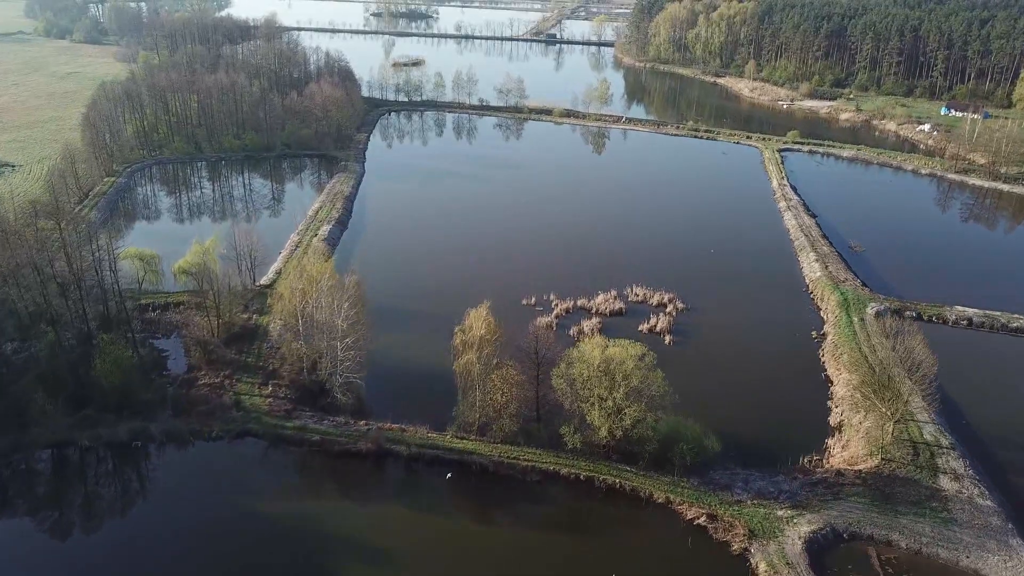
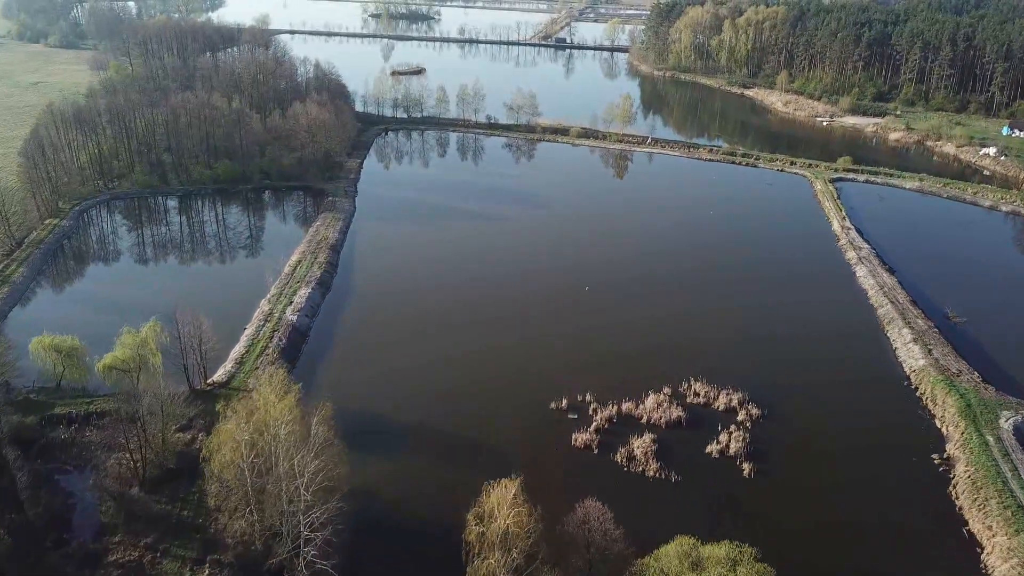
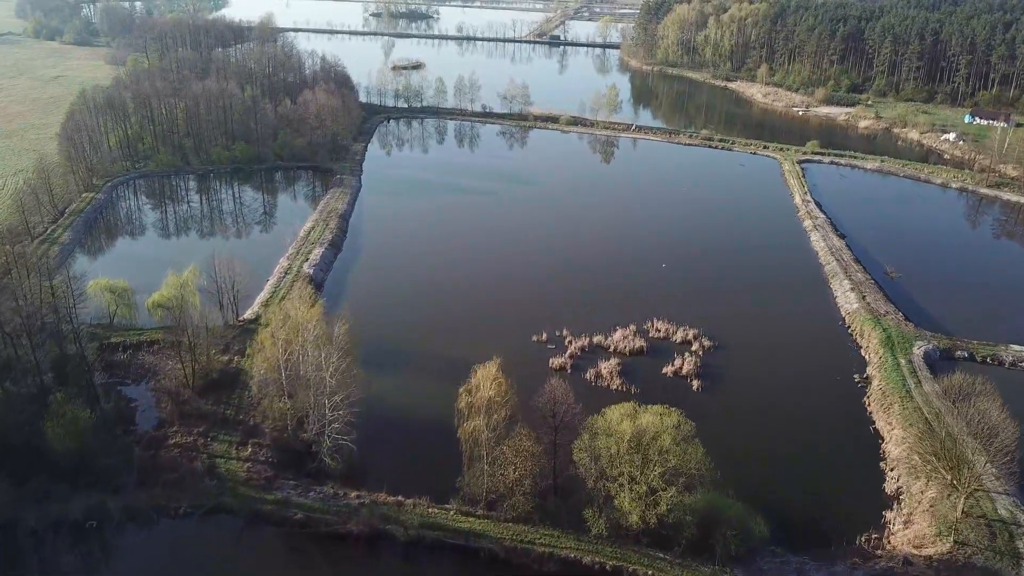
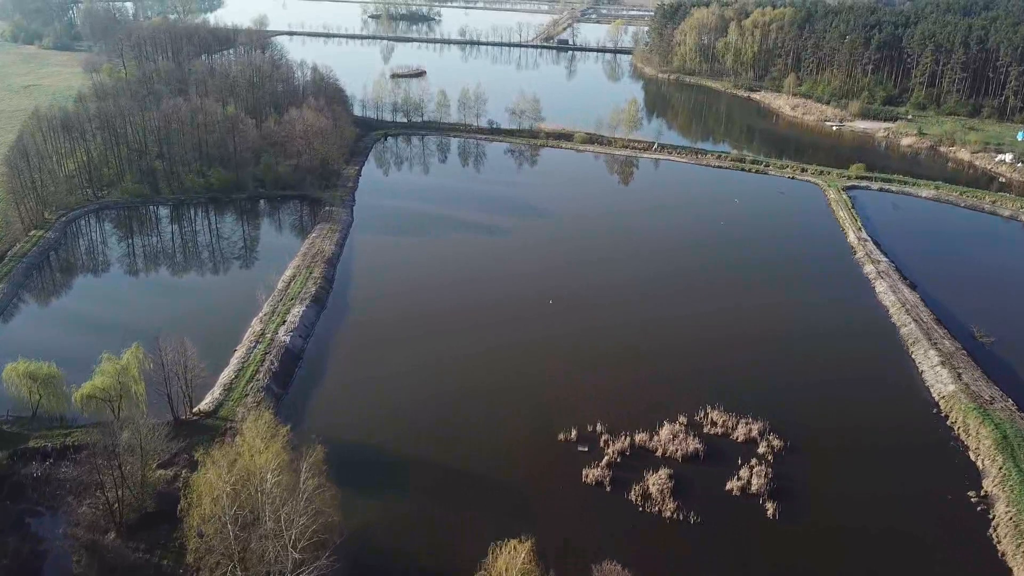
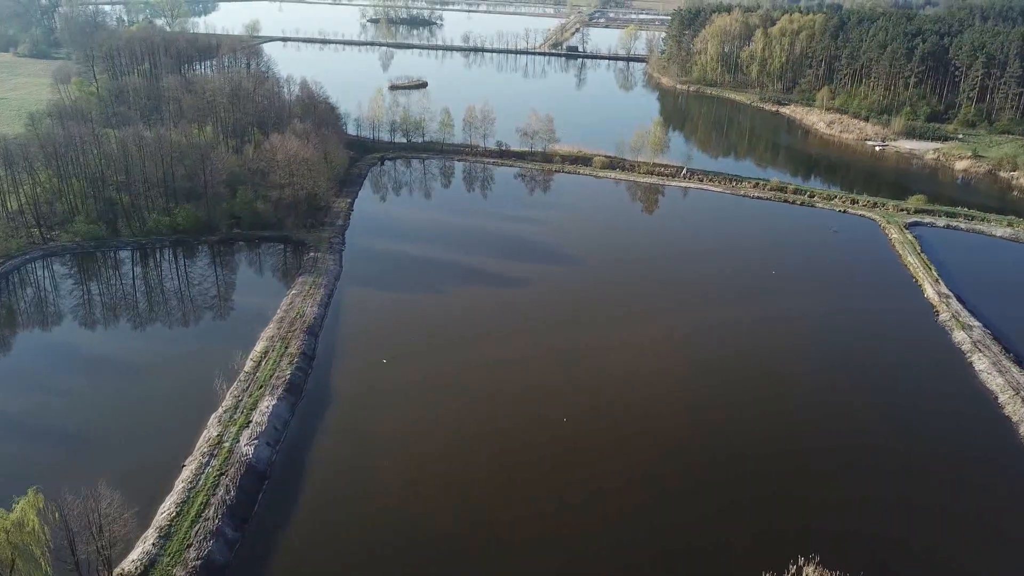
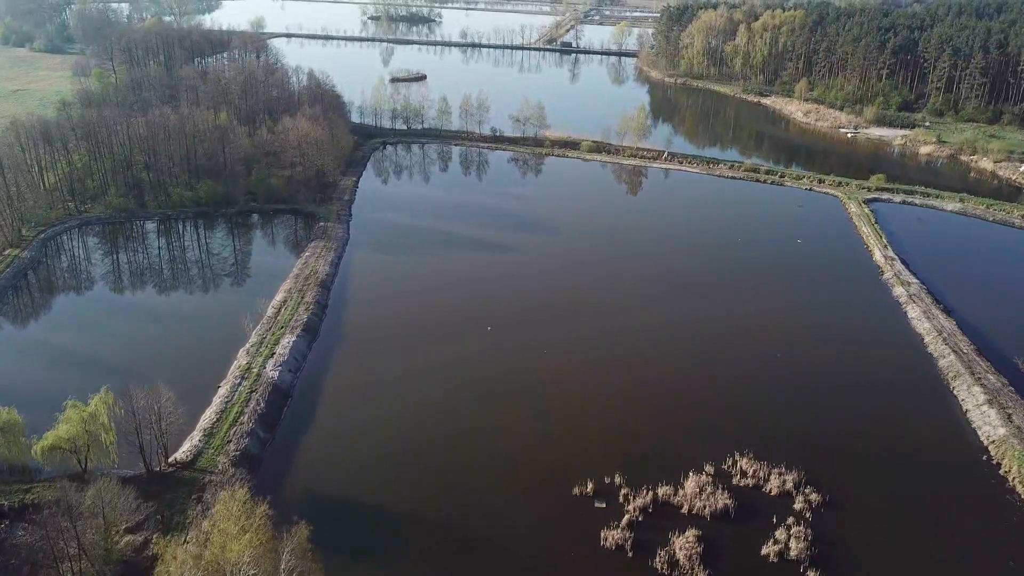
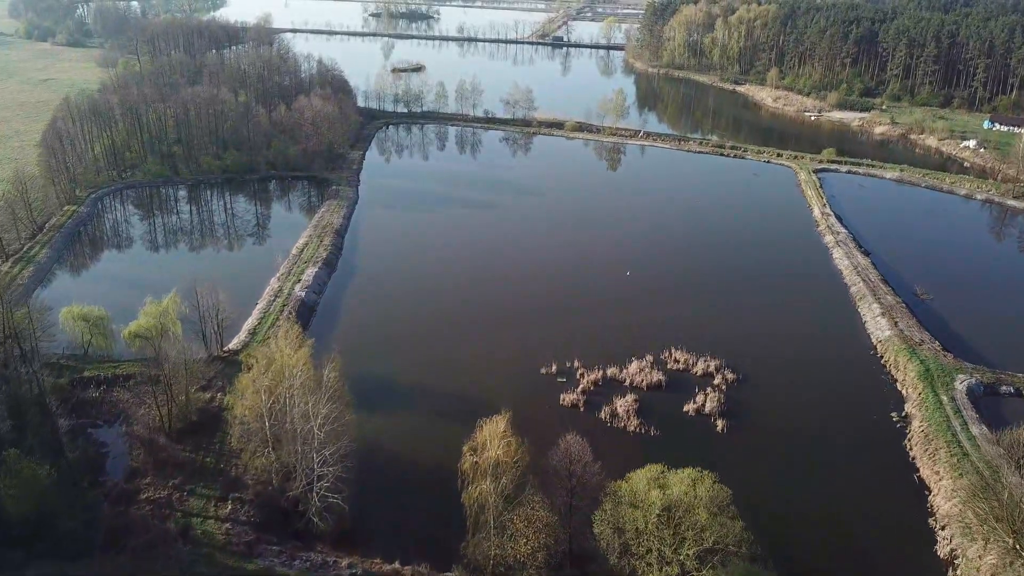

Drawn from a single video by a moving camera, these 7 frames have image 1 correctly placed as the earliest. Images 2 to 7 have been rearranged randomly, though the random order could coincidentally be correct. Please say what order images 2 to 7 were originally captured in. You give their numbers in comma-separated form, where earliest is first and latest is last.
3, 7, 2, 4, 6, 5
